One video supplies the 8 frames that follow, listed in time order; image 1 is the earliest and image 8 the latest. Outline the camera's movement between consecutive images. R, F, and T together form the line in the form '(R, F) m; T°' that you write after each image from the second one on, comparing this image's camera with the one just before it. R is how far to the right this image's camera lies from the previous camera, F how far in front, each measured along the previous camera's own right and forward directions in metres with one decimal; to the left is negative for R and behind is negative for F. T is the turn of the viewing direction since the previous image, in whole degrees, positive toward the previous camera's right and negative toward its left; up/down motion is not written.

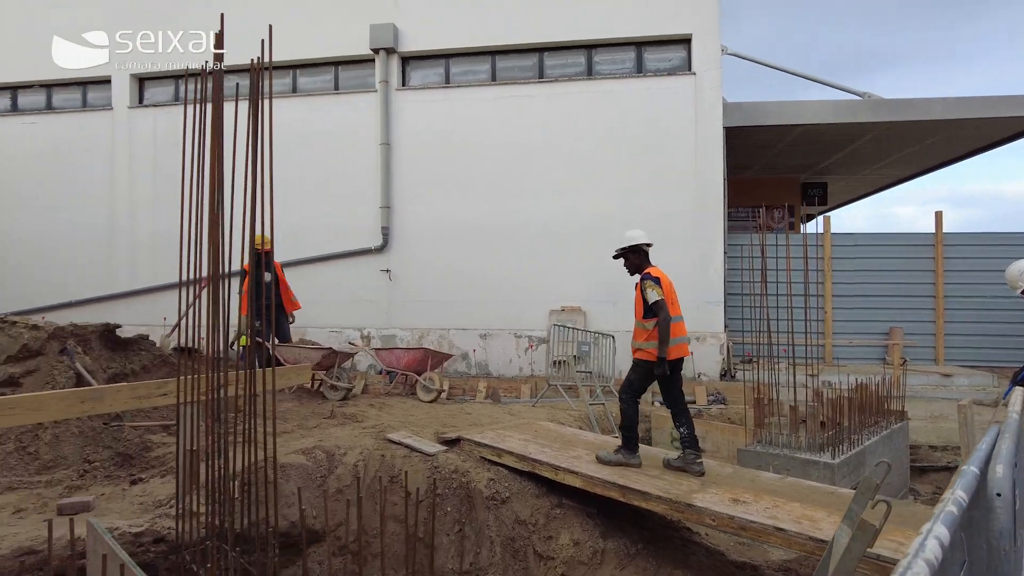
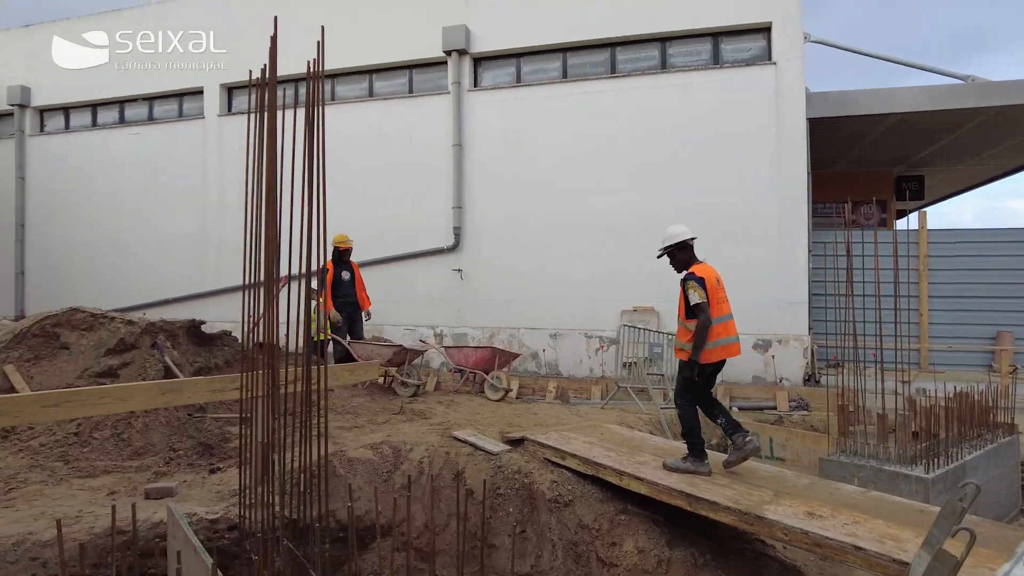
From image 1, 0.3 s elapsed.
(+0.1, +0.1) m; -7°
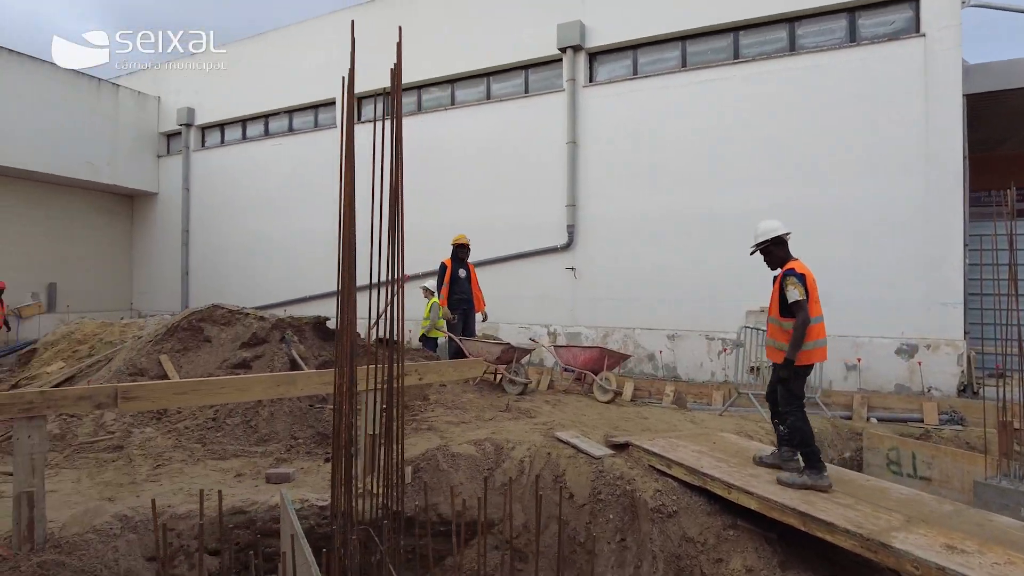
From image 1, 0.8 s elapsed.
(+0.2, +0.1) m; -11°
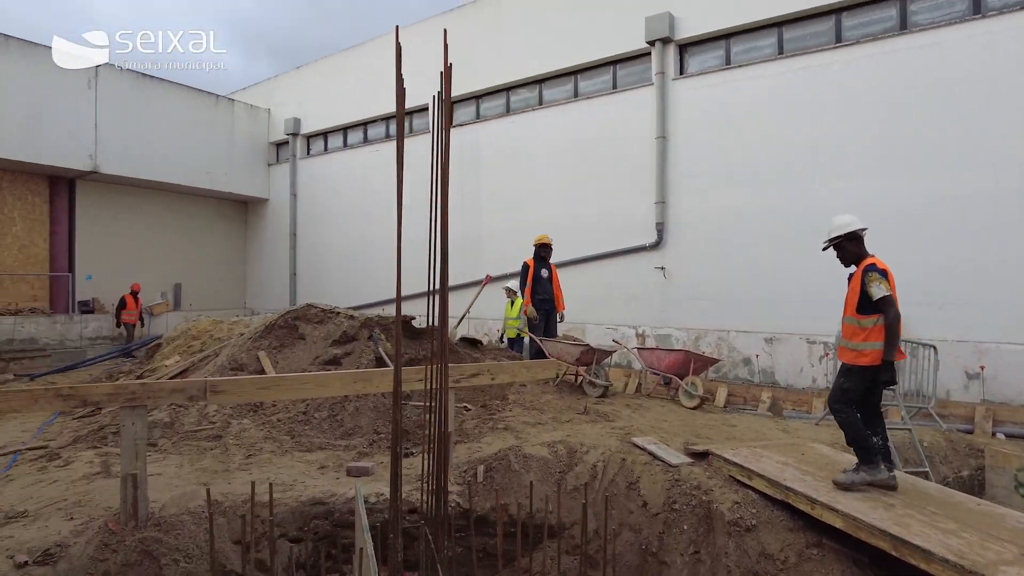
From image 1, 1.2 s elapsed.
(+0.2, +0.1) m; -9°
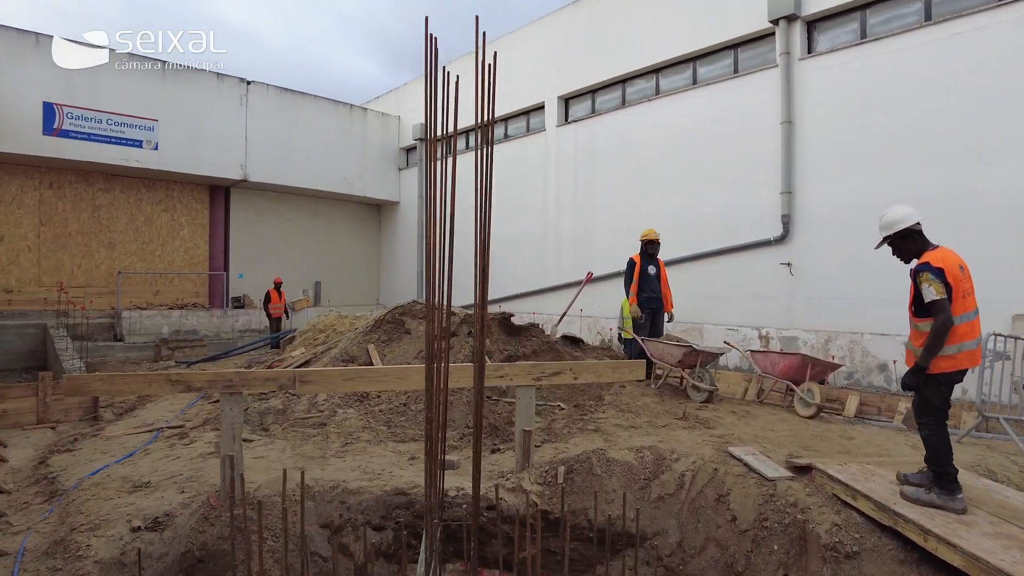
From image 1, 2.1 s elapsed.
(+0.4, +0.1) m; -12°
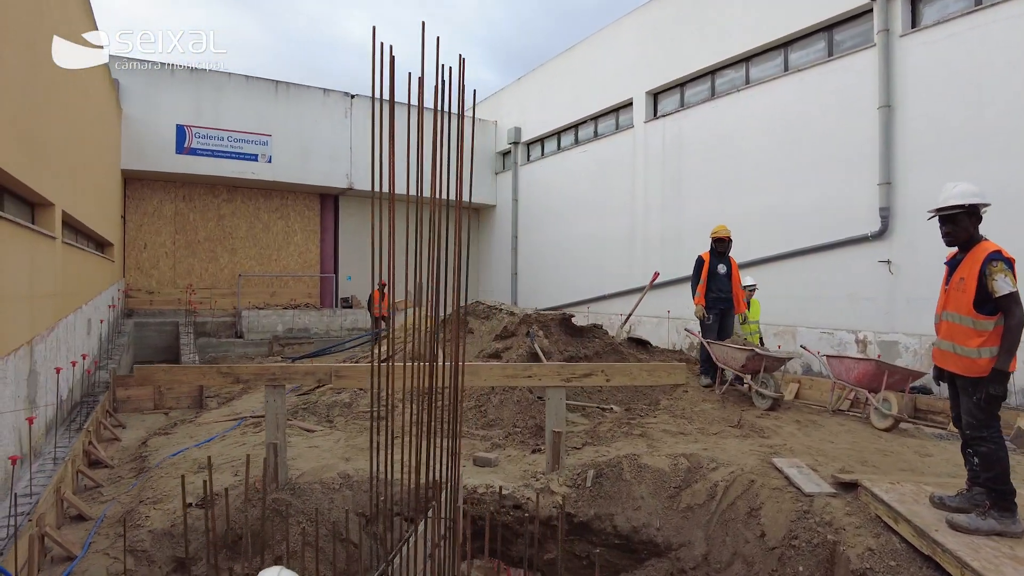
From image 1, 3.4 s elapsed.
(+0.6, 0.0) m; -11°
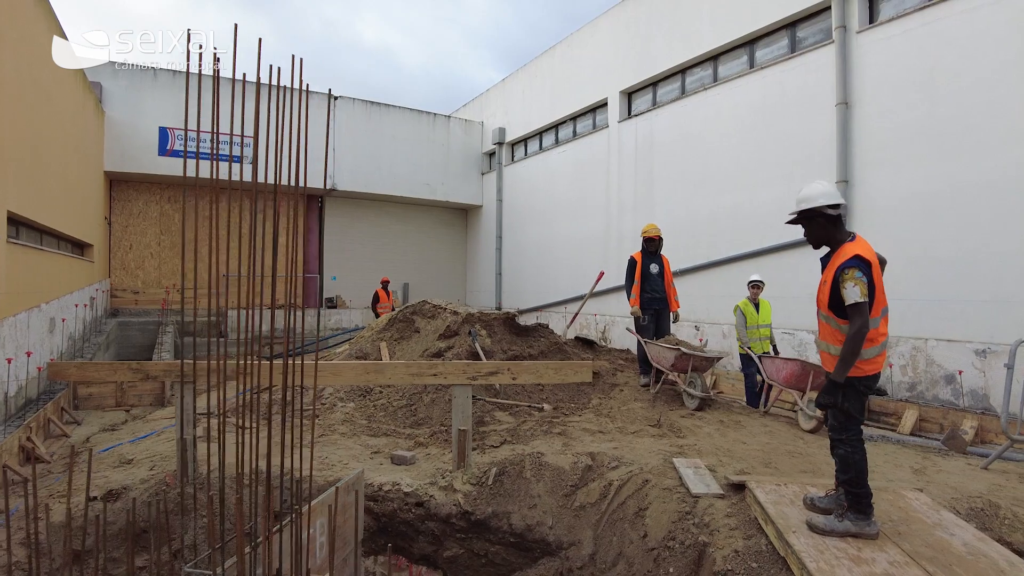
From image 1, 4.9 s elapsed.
(+0.8, 0.0) m; -2°
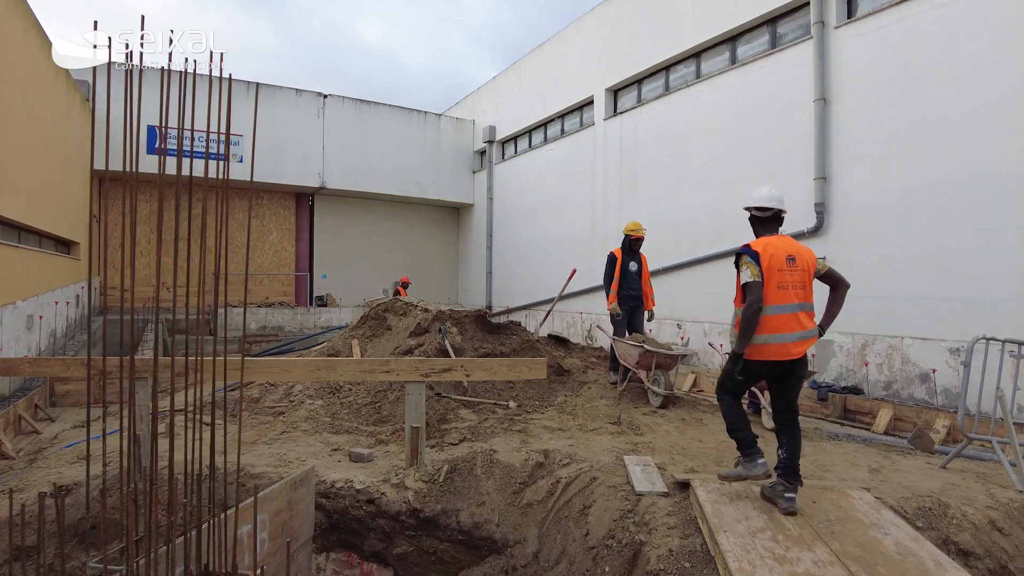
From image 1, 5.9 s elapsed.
(+0.4, 0.0) m; -1°
